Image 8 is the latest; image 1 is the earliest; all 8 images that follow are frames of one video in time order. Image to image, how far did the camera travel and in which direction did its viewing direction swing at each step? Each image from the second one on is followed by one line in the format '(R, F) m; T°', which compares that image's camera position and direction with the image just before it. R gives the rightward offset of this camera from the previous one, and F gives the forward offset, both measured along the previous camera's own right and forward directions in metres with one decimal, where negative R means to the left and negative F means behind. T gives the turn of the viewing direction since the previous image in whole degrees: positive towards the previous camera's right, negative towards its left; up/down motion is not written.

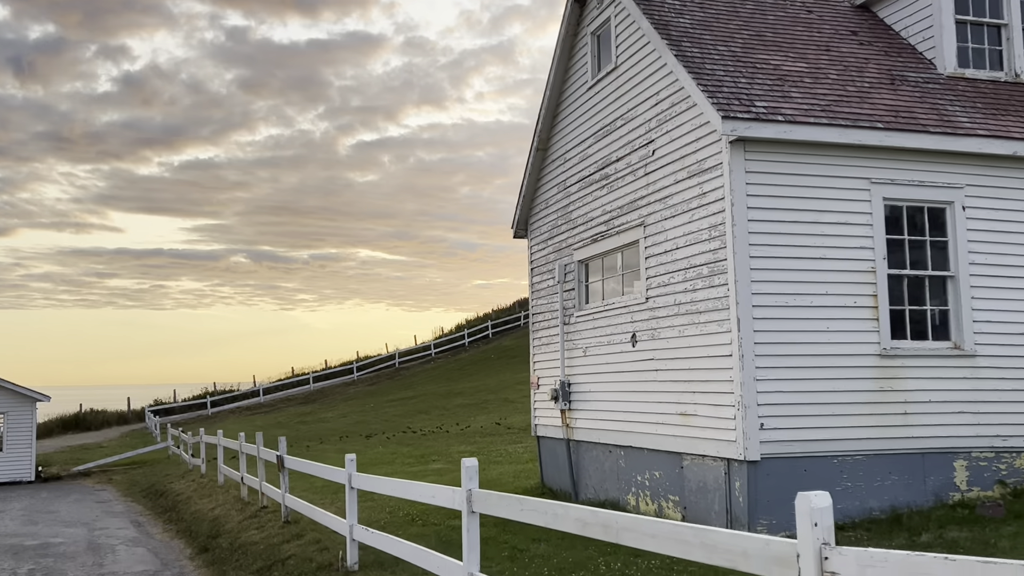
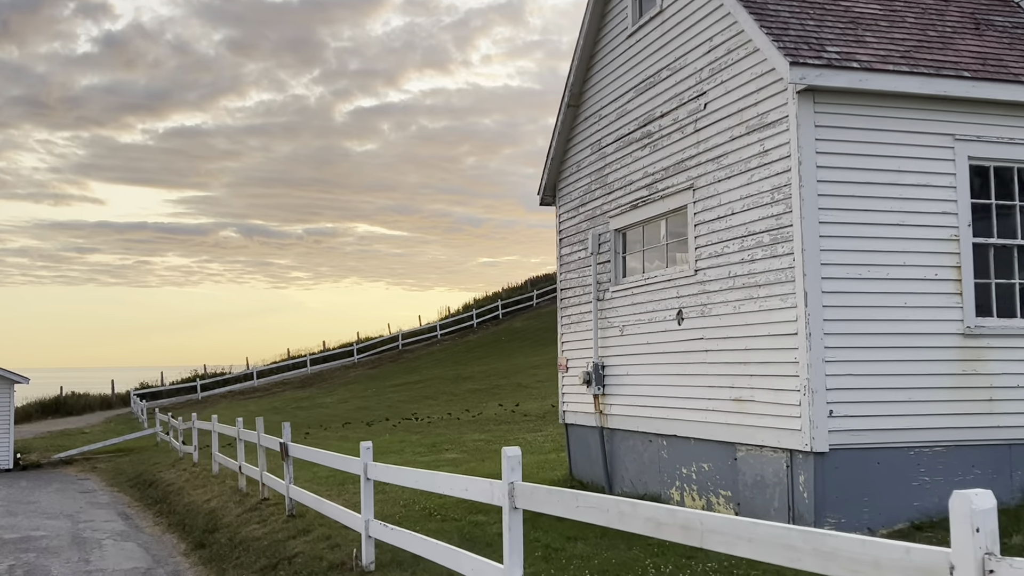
(-0.2, +0.9) m; -1°
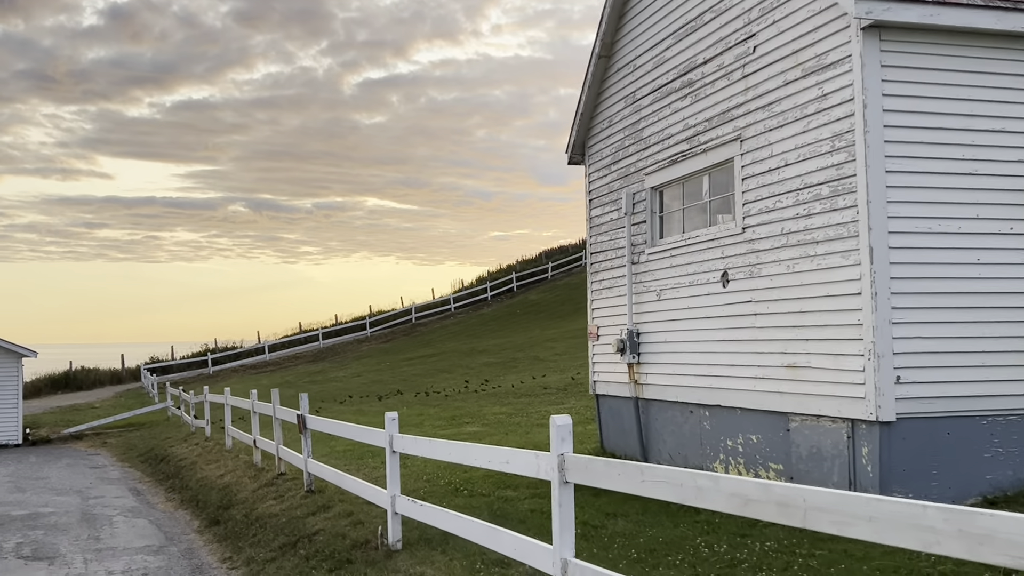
(-0.2, +0.6) m; -1°
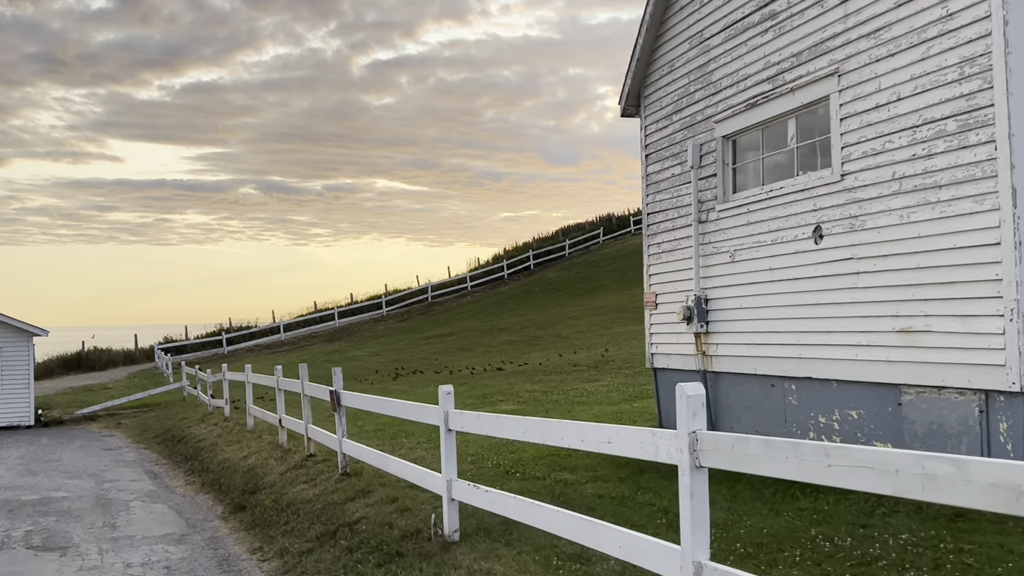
(-0.4, +0.9) m; -1°
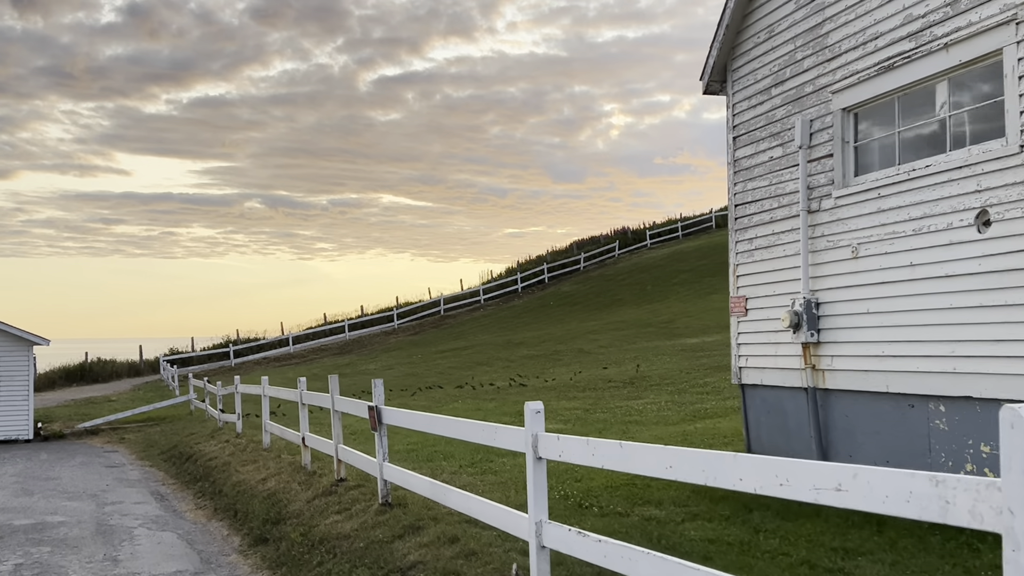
(-0.5, +1.4) m; 0°
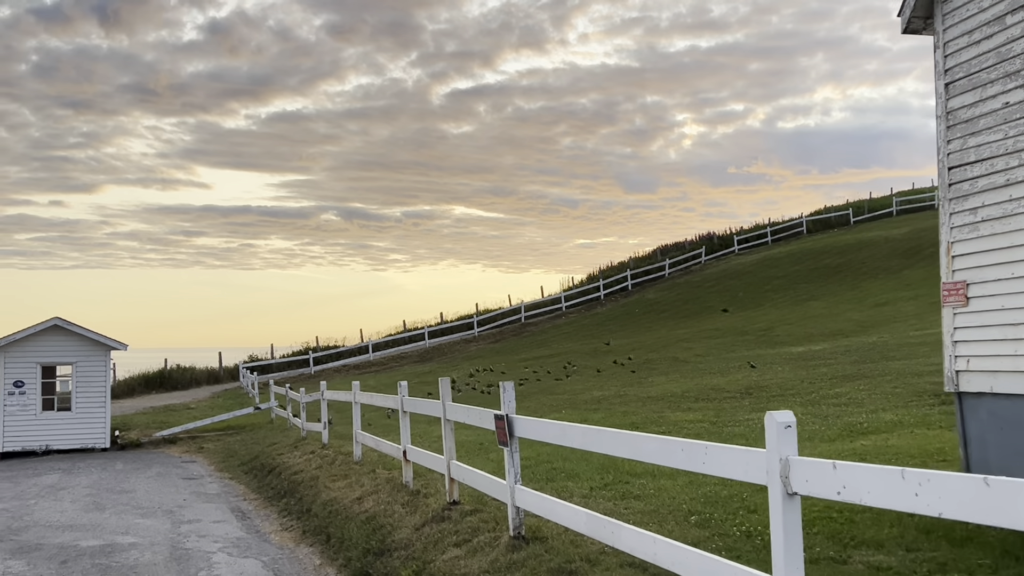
(-0.6, +1.6) m; -4°
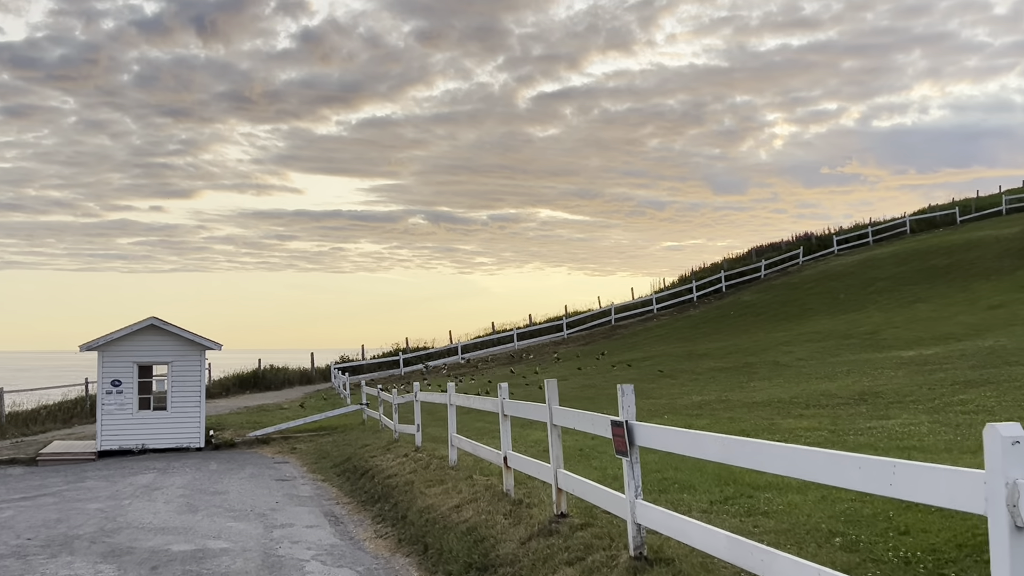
(-0.2, +0.6) m; -5°
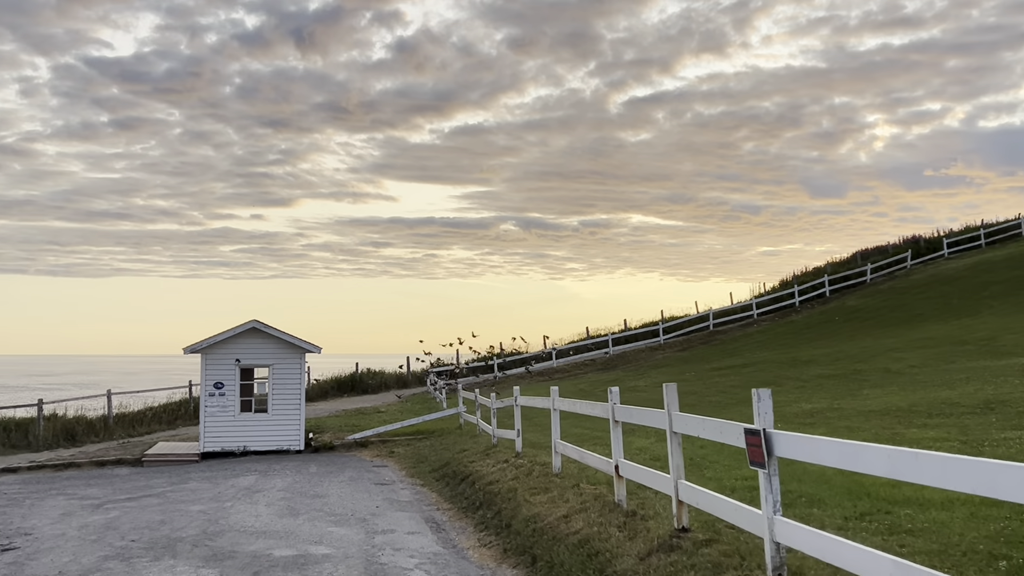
(-0.2, +0.4) m; -5°
